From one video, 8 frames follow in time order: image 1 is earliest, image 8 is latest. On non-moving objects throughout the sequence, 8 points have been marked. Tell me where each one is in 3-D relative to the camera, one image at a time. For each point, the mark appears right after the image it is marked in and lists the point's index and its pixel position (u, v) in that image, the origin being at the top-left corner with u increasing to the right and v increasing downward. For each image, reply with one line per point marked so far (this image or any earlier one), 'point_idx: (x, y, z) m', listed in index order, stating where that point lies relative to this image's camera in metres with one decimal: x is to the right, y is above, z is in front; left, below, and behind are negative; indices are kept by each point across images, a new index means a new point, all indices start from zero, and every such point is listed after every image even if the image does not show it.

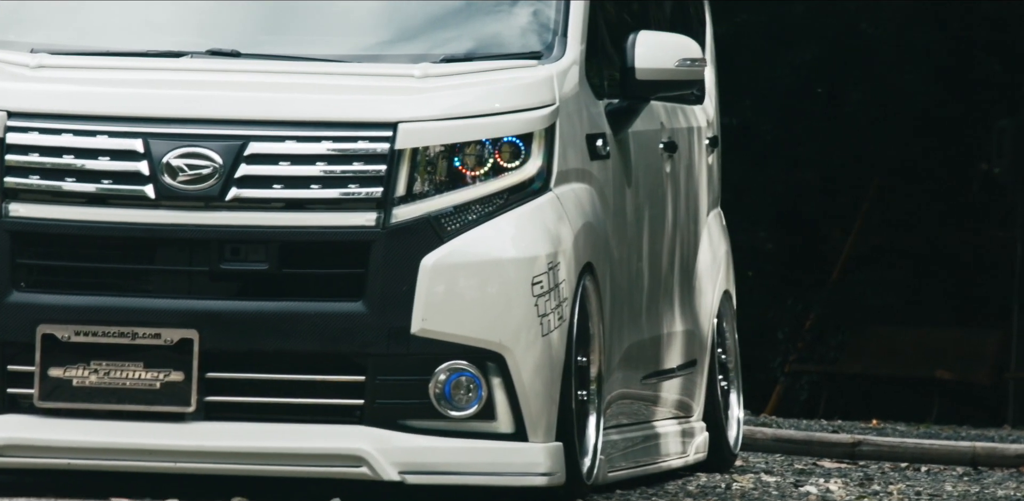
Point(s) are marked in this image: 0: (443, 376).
0: (-0.1, -0.2, +5.3) m
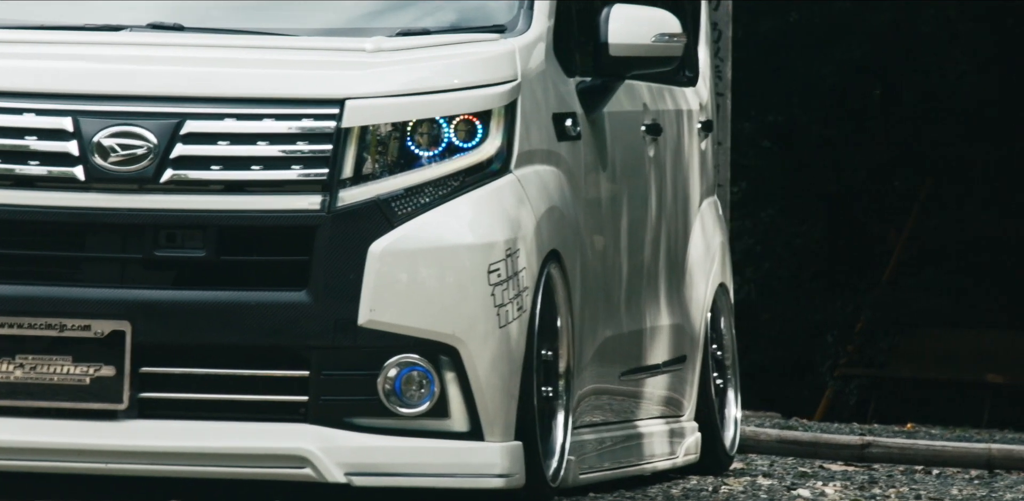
0: (-0.1, -0.2, +5.0) m
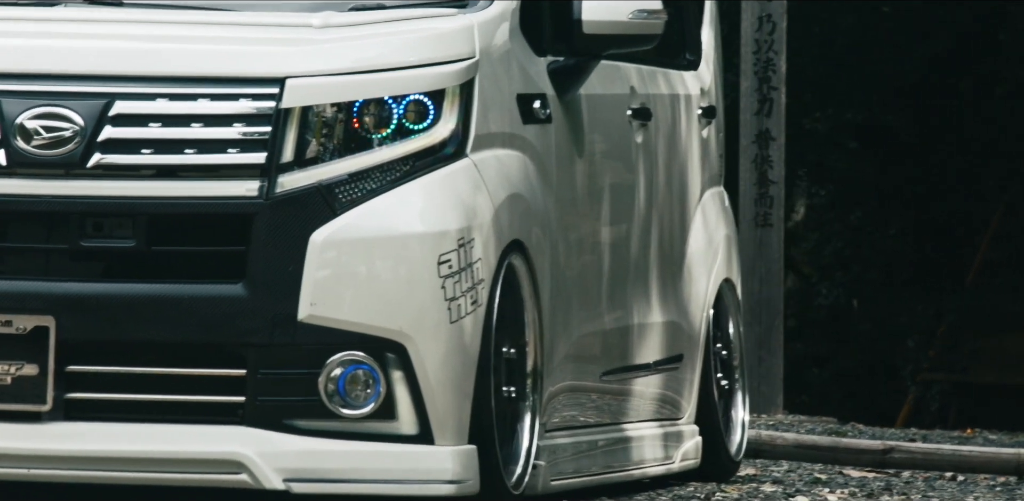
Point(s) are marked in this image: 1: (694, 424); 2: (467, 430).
0: (-0.2, -0.1, +4.6) m
1: (+0.3, -0.3, +6.0) m
2: (-0.1, -0.2, +4.7) m
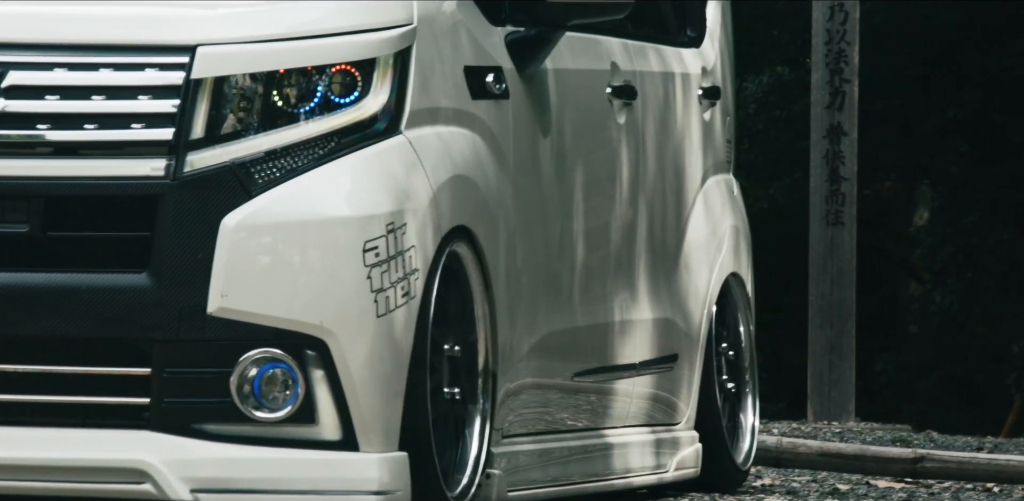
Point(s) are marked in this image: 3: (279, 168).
0: (-0.3, -0.1, +4.2) m
1: (+0.3, -0.3, +5.6) m
2: (-0.1, -0.2, +4.3) m
3: (-0.2, +0.1, +4.2) m
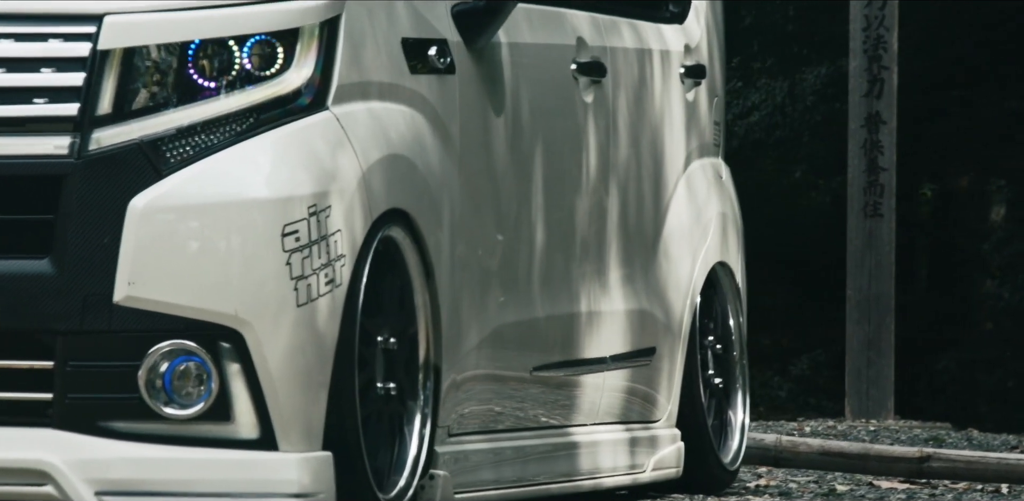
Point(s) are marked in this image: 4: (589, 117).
0: (-0.3, -0.1, +3.9) m
1: (+0.2, -0.2, +5.3) m
2: (-0.2, -0.2, +4.0) m
3: (-0.3, +0.1, +3.9) m
4: (+0.1, +0.2, +4.8) m
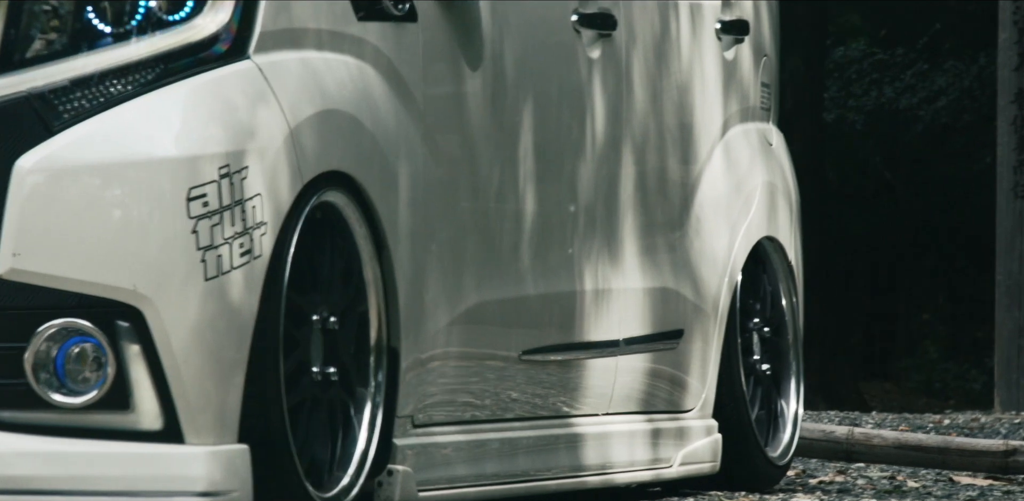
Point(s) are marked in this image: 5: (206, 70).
0: (-0.4, -0.1, +3.5) m
1: (+0.2, -0.2, +4.8) m
2: (-0.2, -0.2, +3.5) m
3: (-0.4, +0.1, +3.4) m
4: (+0.1, +0.2, +4.4) m
5: (-0.3, +0.2, +3.5) m
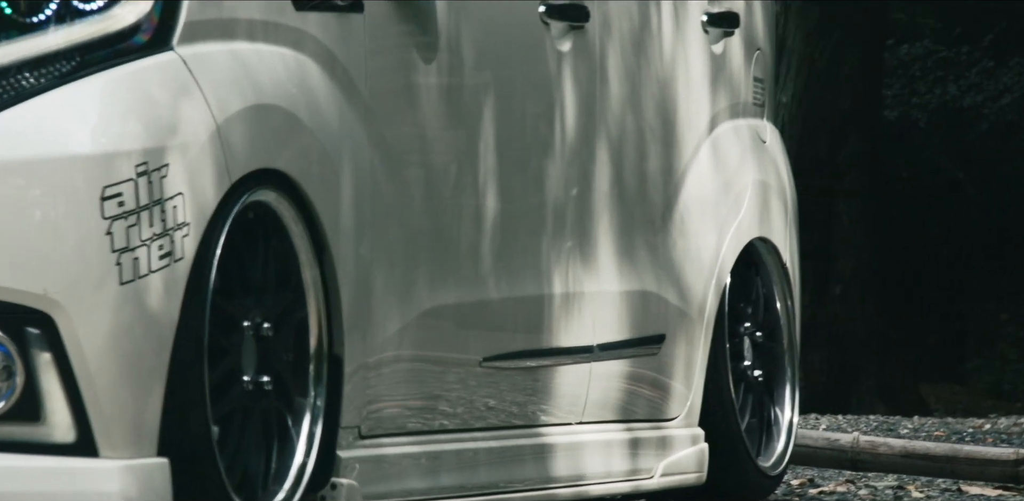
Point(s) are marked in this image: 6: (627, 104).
0: (-0.5, -0.1, +3.3) m
1: (+0.2, -0.2, +4.6) m
2: (-0.3, -0.2, +3.3) m
3: (-0.4, +0.1, +3.3) m
4: (+0.1, +0.2, +4.2) m
5: (-0.3, +0.2, +3.3) m
6: (+0.1, +0.2, +4.4) m
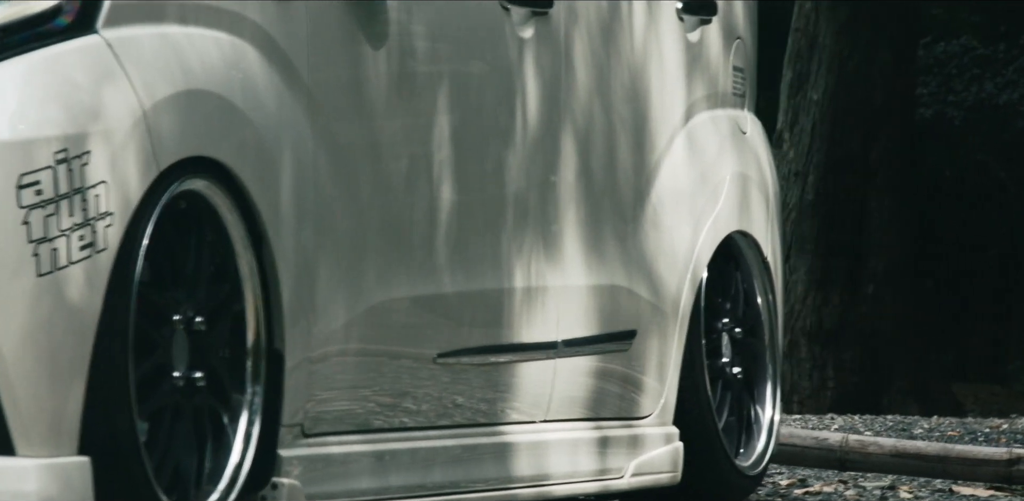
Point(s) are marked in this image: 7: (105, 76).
0: (-0.5, -0.1, +3.1) m
1: (+0.2, -0.2, +4.5) m
2: (-0.3, -0.1, +3.2) m
3: (-0.5, +0.1, +3.1) m
4: (0.0, +0.2, +4.1) m
5: (-0.4, +0.2, +3.2) m
6: (+0.1, +0.2, +4.2) m
7: (-0.3, +0.1, +3.2) m
